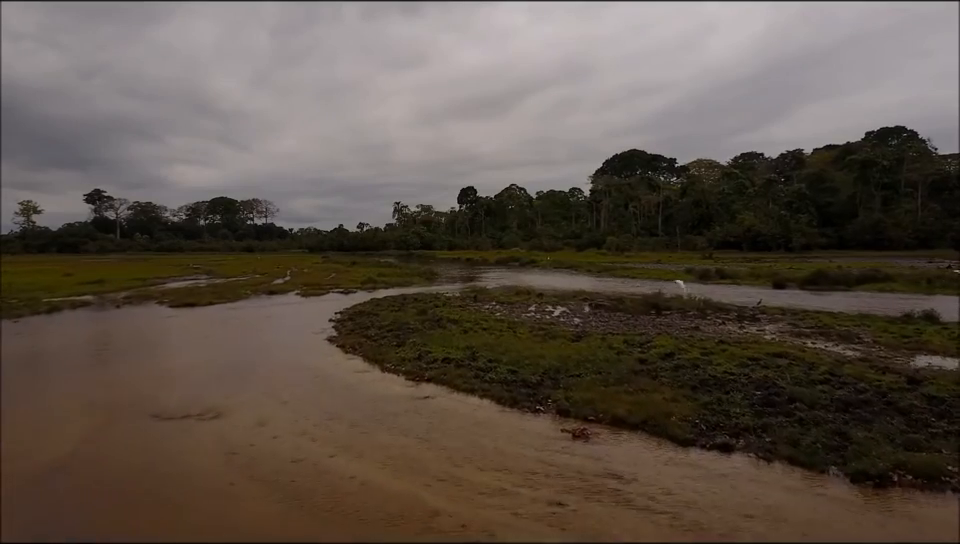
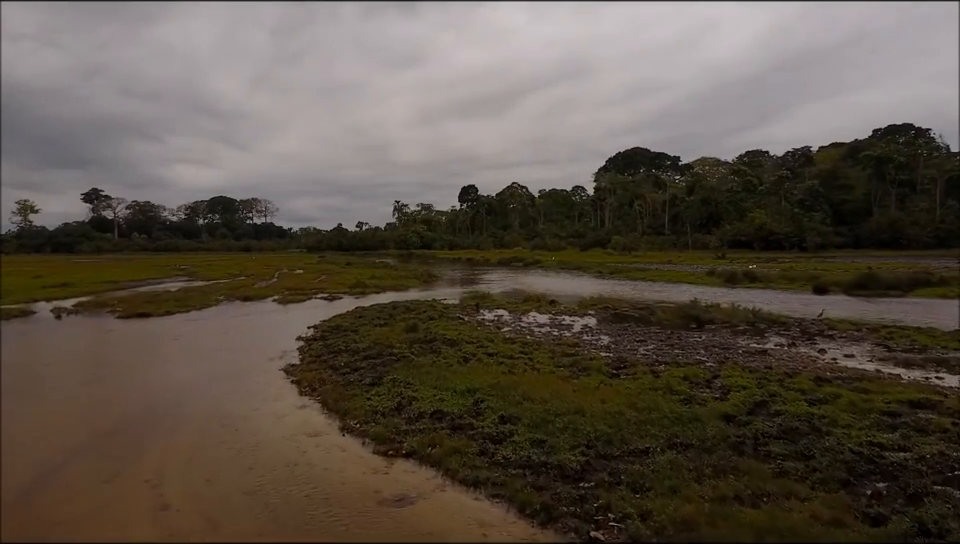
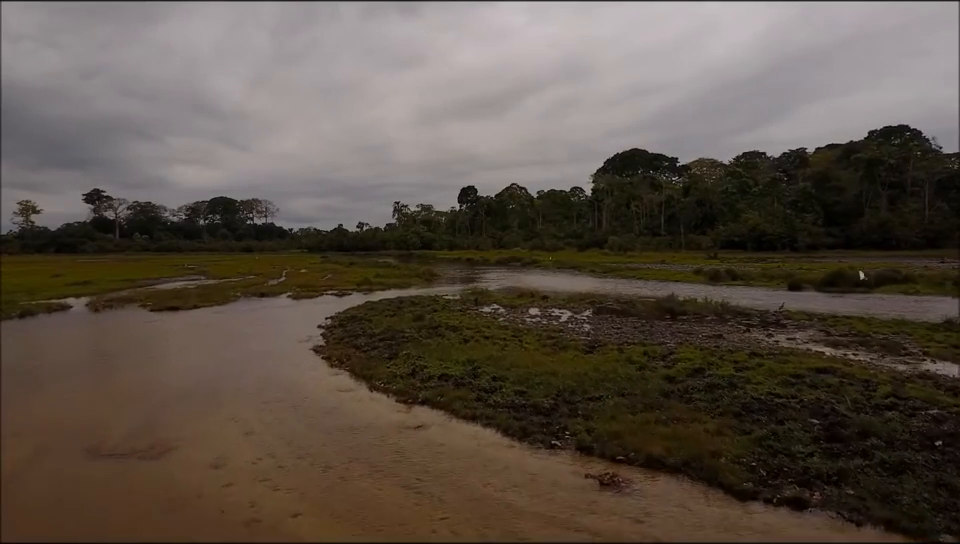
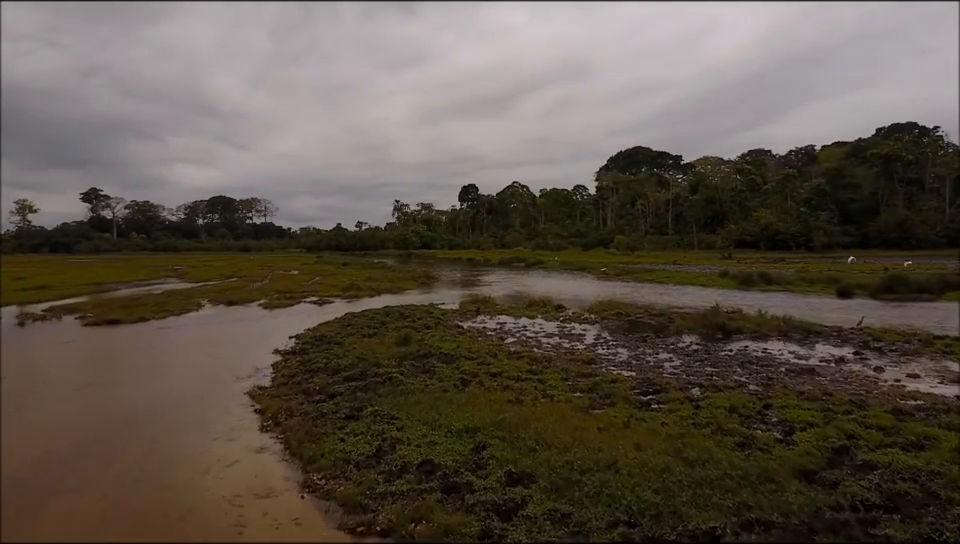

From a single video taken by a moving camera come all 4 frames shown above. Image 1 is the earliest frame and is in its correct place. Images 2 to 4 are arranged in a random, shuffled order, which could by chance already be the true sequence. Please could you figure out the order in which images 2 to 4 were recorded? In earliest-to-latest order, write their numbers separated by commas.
3, 2, 4
